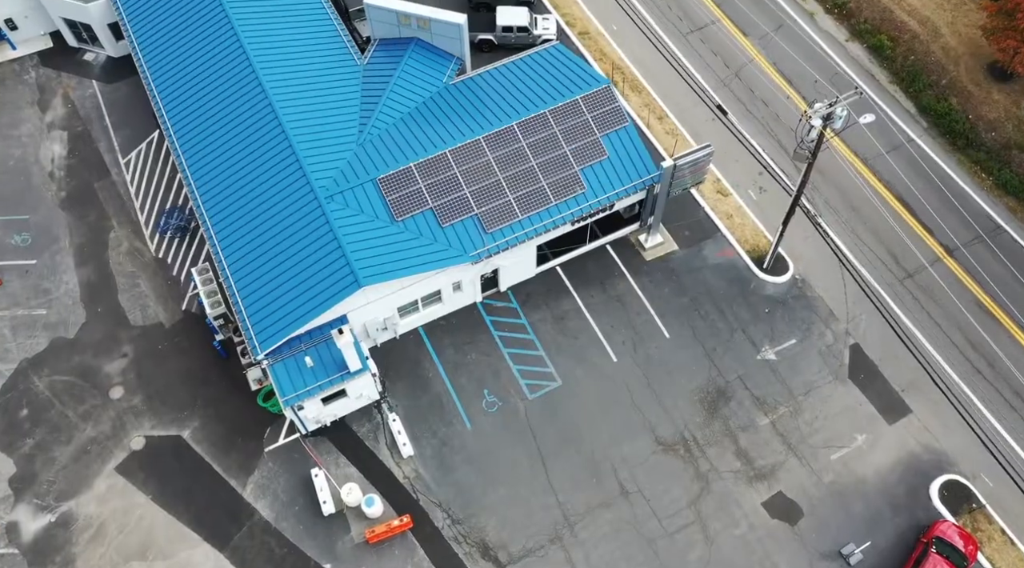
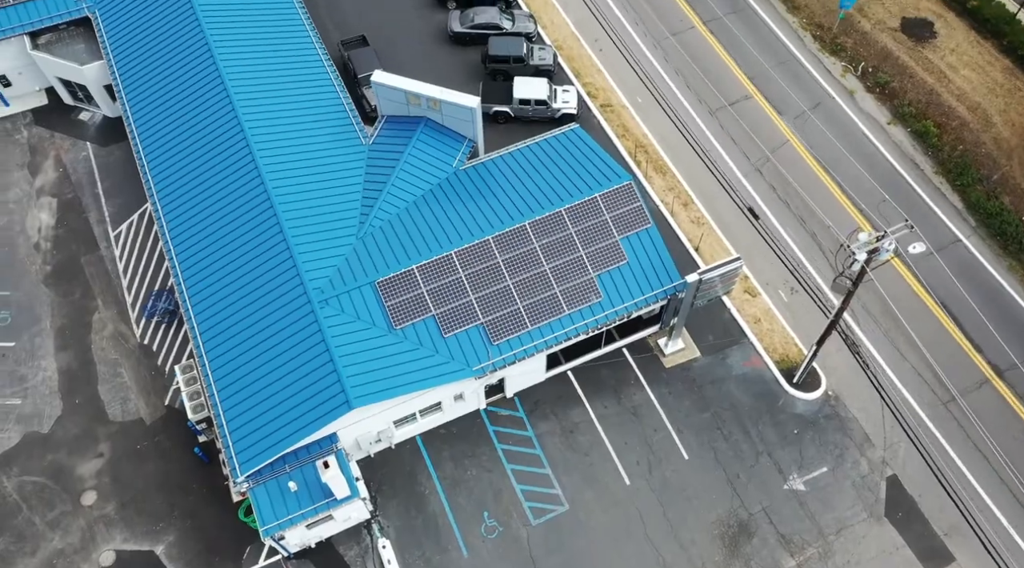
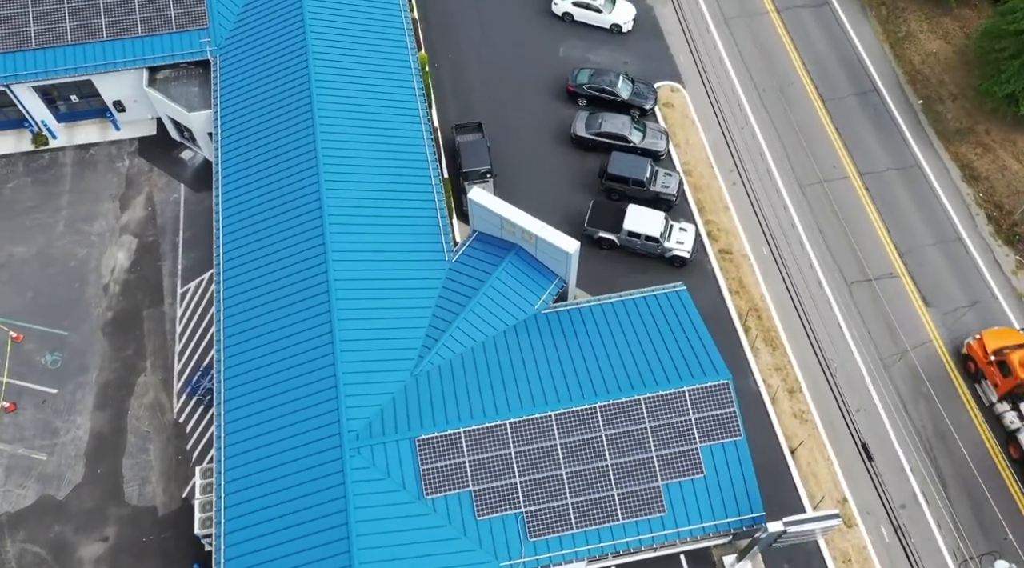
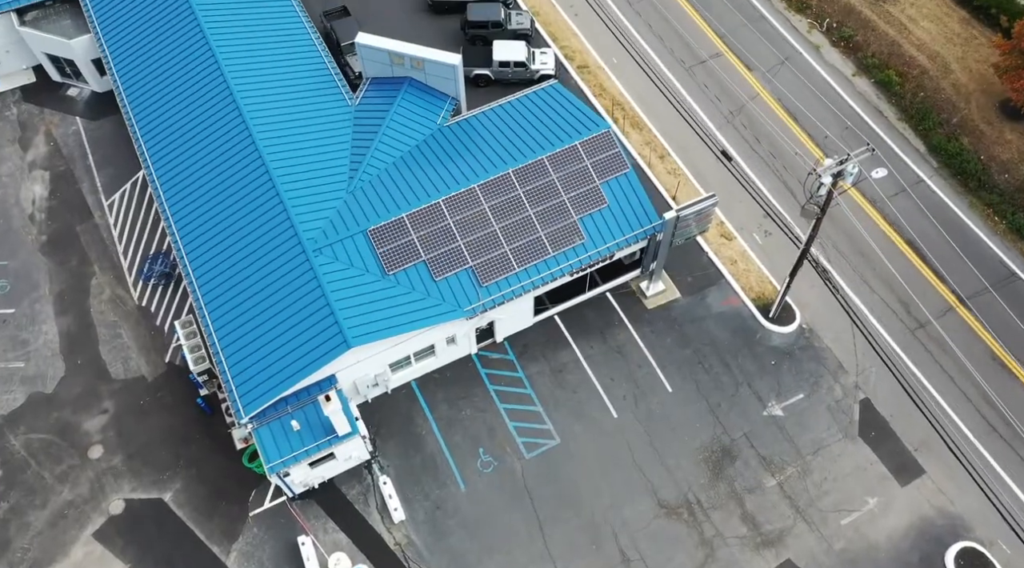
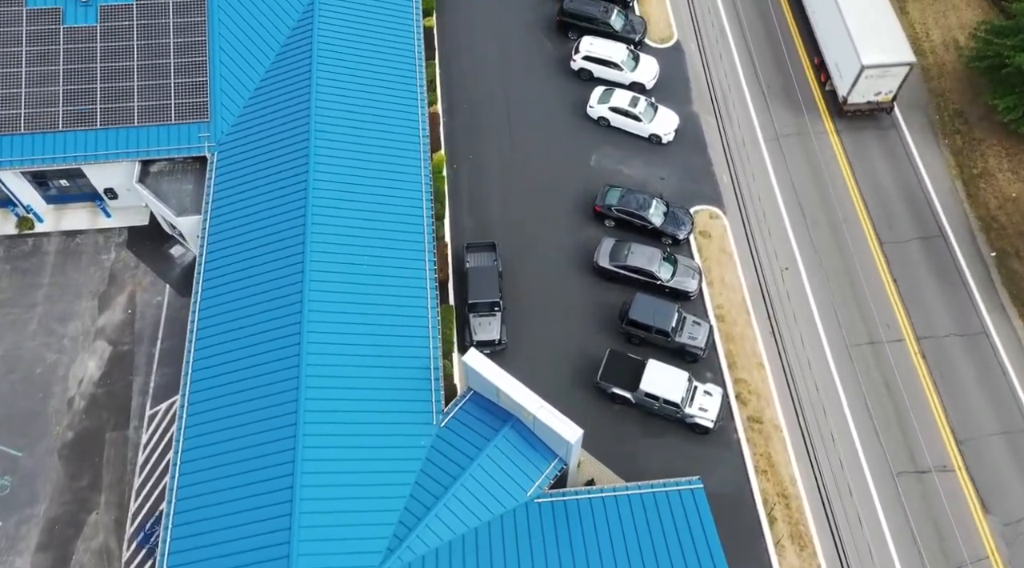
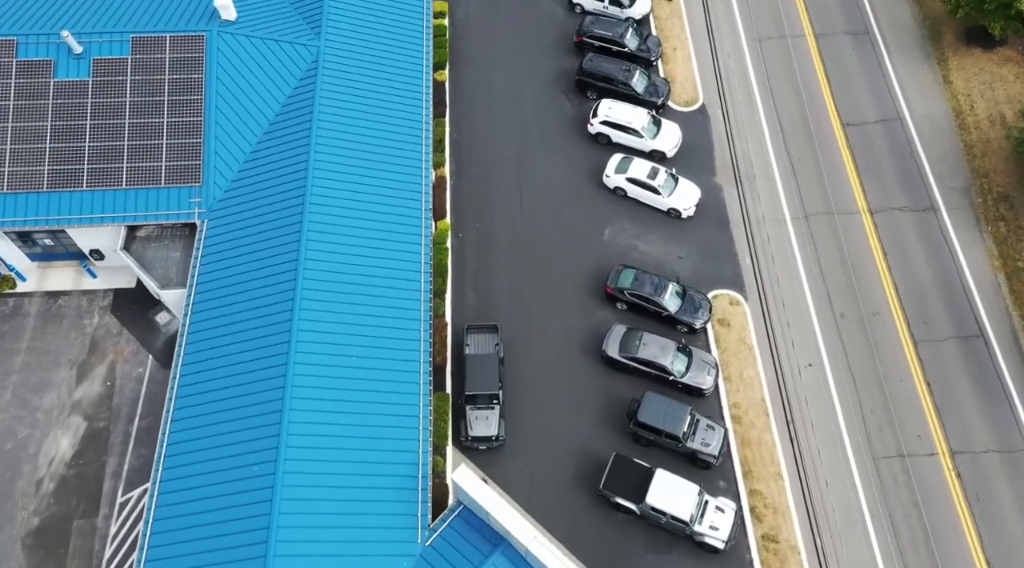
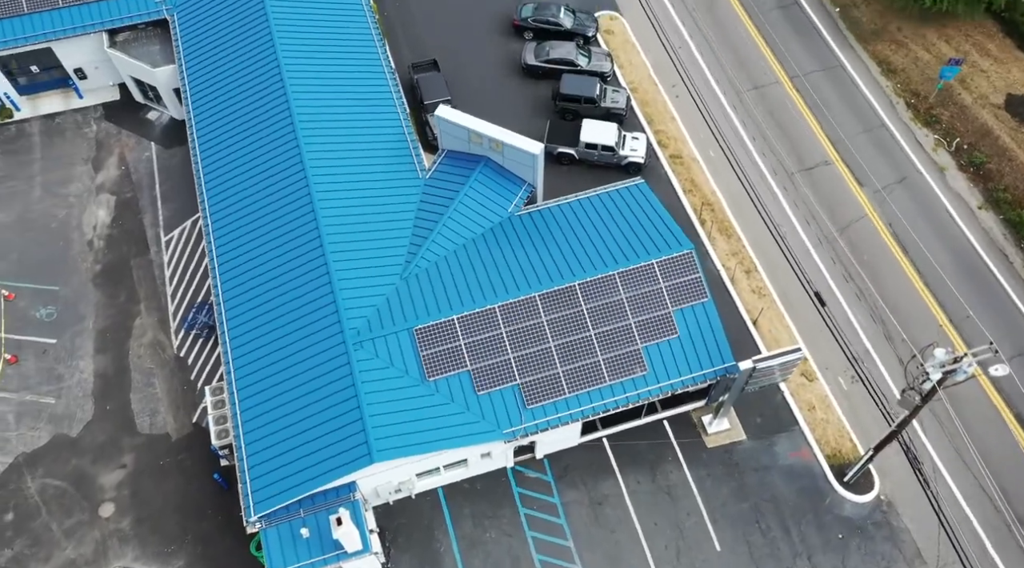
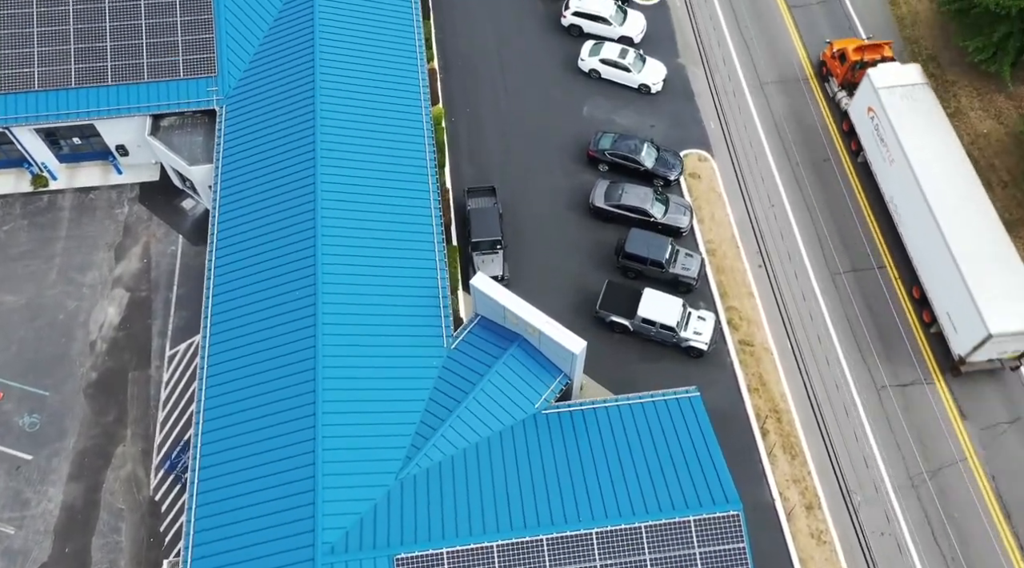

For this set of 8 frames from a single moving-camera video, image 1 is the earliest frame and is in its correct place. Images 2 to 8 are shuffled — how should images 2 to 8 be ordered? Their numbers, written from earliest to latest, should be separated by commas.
4, 2, 7, 3, 8, 5, 6
